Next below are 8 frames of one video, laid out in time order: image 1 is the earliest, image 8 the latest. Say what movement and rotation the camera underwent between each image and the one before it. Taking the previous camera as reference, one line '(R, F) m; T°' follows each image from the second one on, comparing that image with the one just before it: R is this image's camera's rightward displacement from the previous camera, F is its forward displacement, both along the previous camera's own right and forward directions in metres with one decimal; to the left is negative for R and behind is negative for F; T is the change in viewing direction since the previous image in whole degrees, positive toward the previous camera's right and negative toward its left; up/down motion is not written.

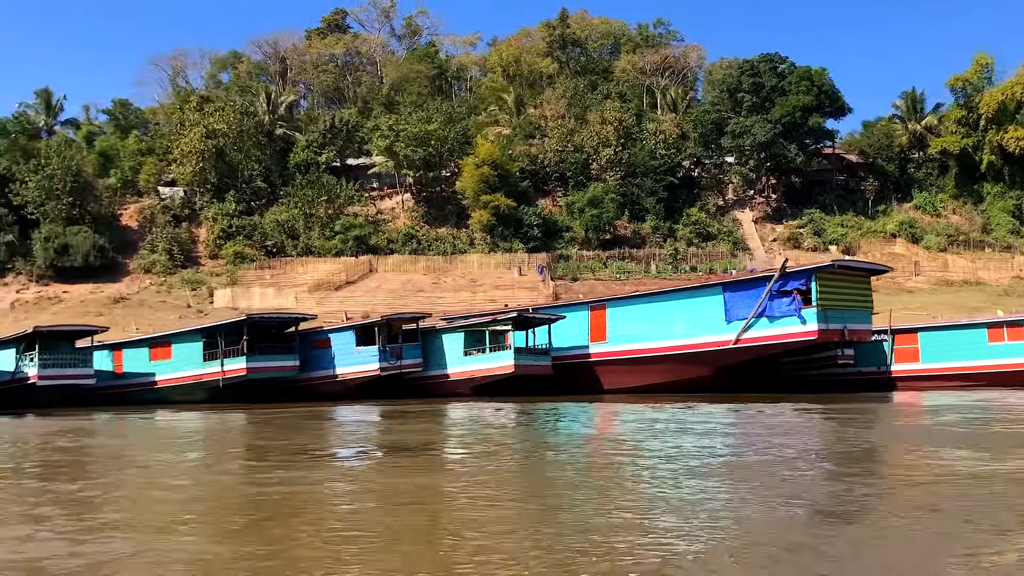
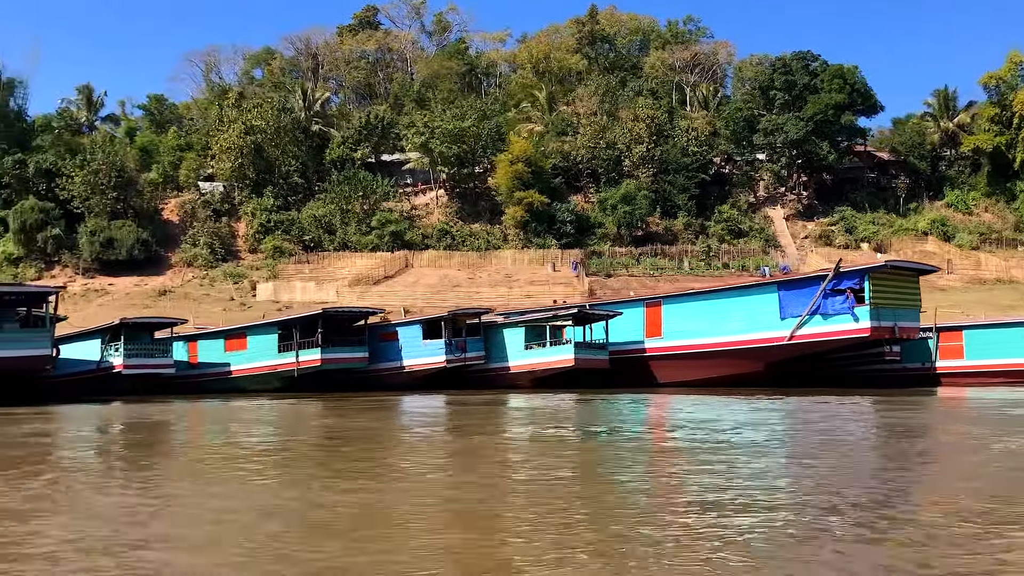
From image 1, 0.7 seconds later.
(-0.6, -0.6) m; -1°
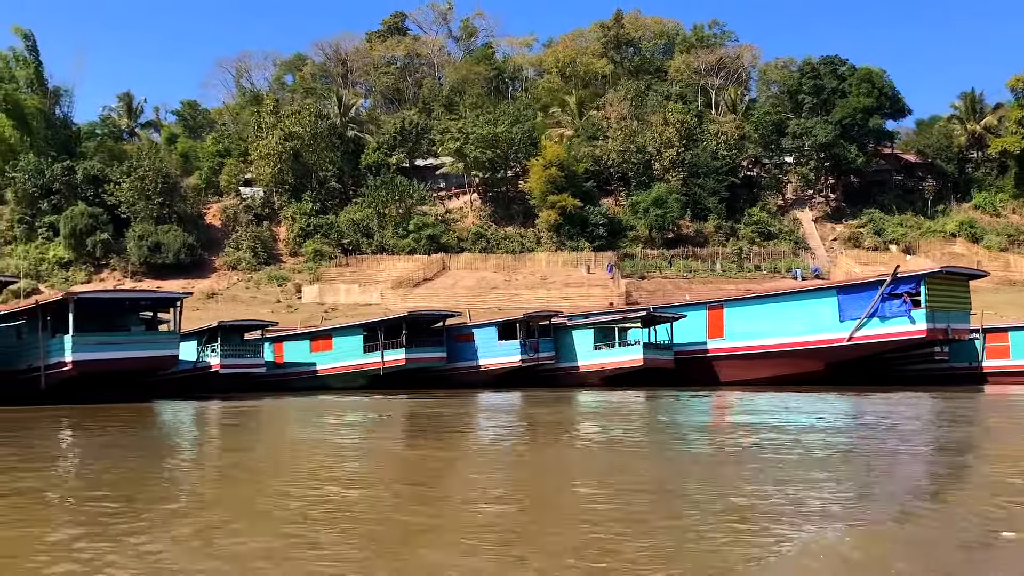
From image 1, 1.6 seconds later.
(-0.9, -0.9) m; -1°
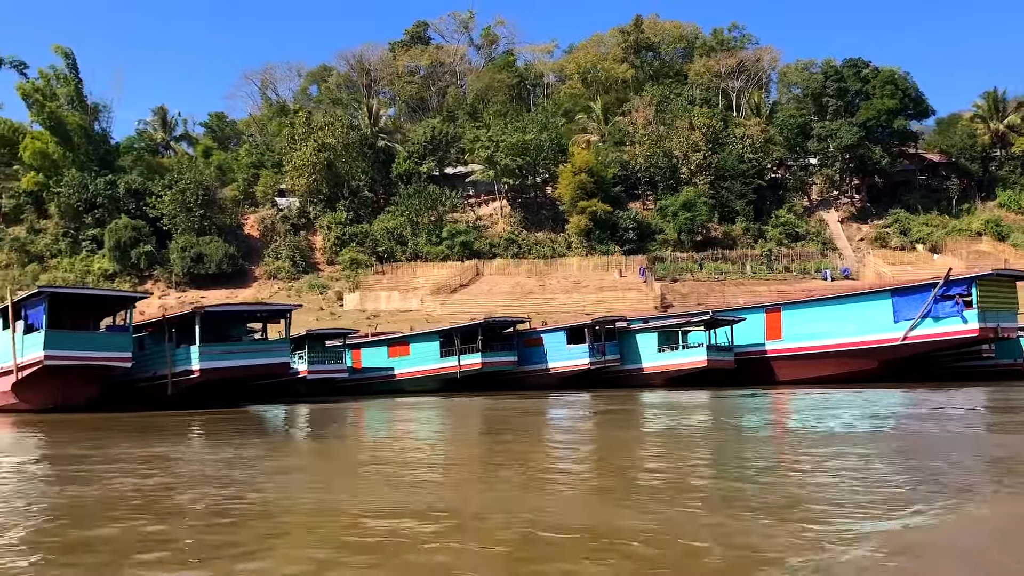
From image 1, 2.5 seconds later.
(-0.9, -0.9) m; -1°
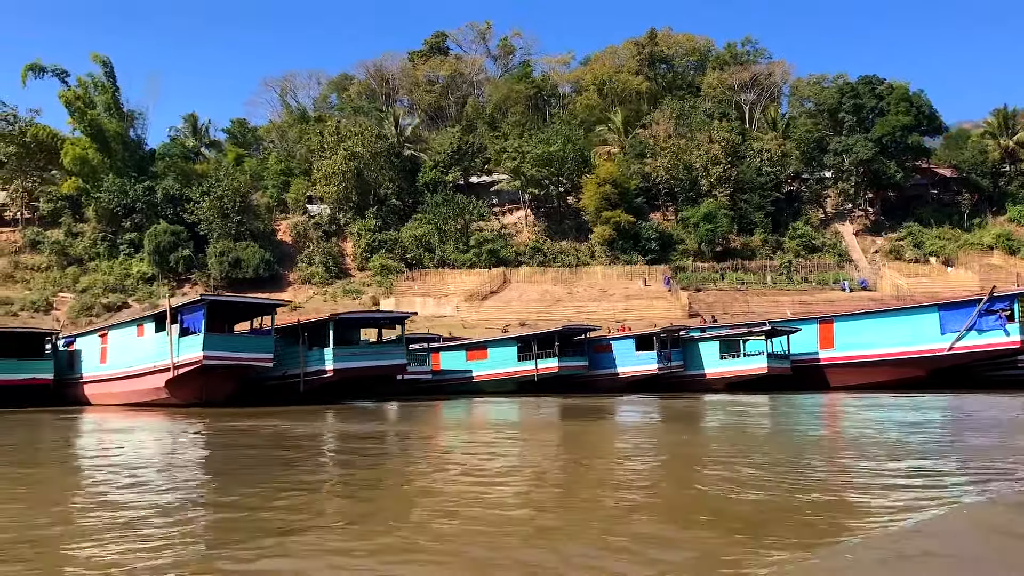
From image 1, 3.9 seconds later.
(-1.4, -1.4) m; 0°
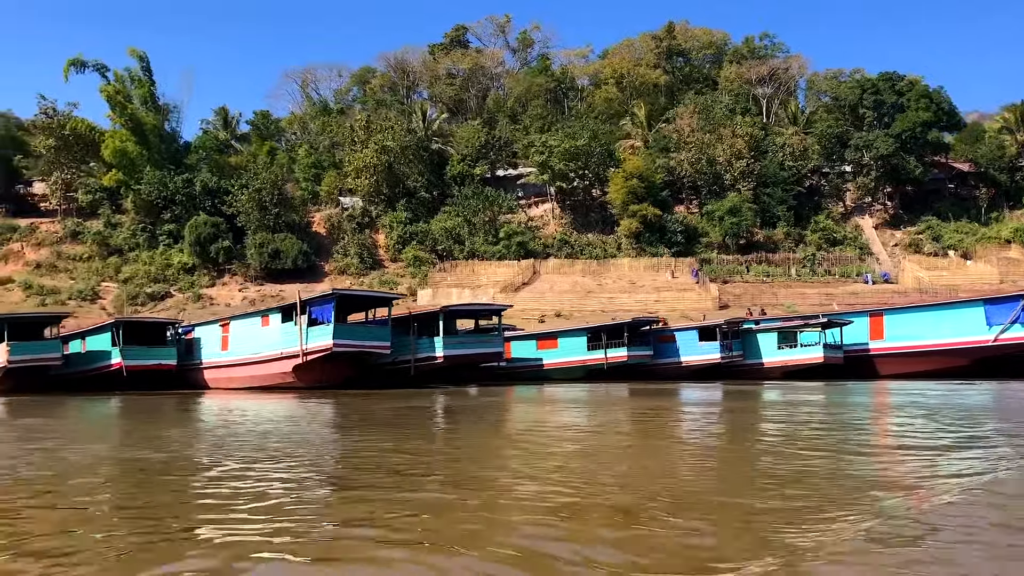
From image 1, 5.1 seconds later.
(-1.4, -1.3) m; 0°
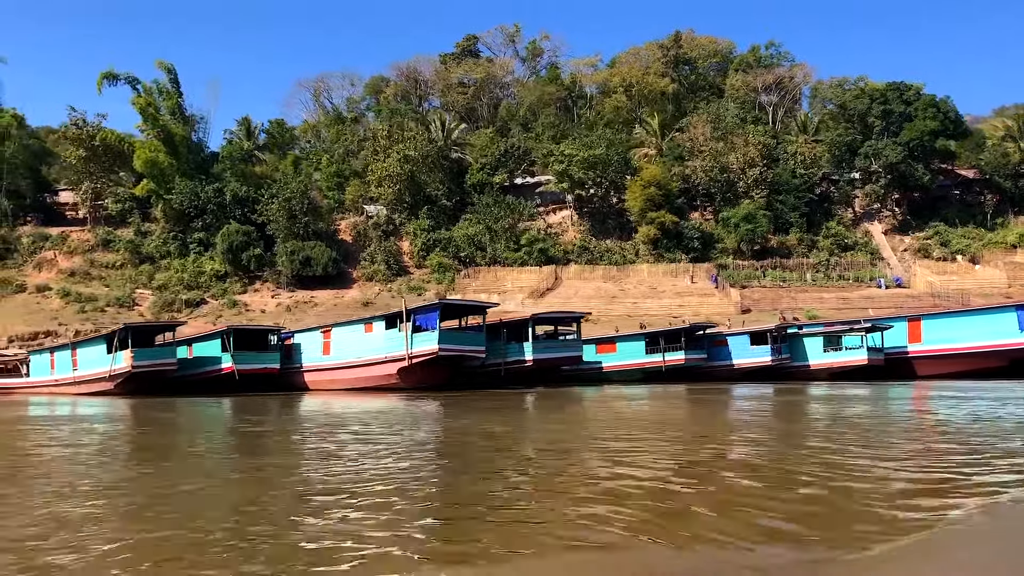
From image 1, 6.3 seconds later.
(-1.5, -1.4) m; 0°
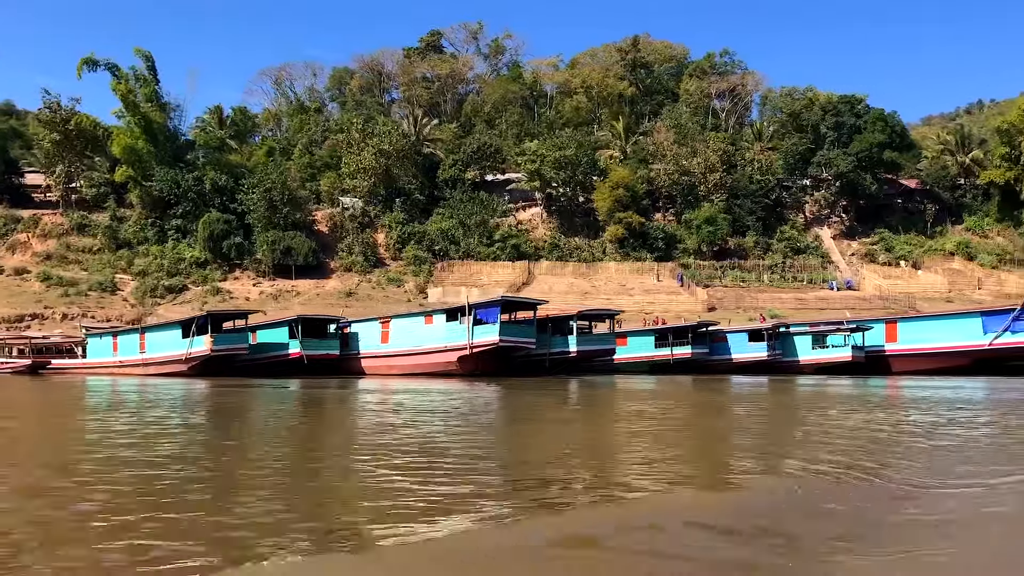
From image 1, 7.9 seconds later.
(-2.1, -1.9) m; +4°
